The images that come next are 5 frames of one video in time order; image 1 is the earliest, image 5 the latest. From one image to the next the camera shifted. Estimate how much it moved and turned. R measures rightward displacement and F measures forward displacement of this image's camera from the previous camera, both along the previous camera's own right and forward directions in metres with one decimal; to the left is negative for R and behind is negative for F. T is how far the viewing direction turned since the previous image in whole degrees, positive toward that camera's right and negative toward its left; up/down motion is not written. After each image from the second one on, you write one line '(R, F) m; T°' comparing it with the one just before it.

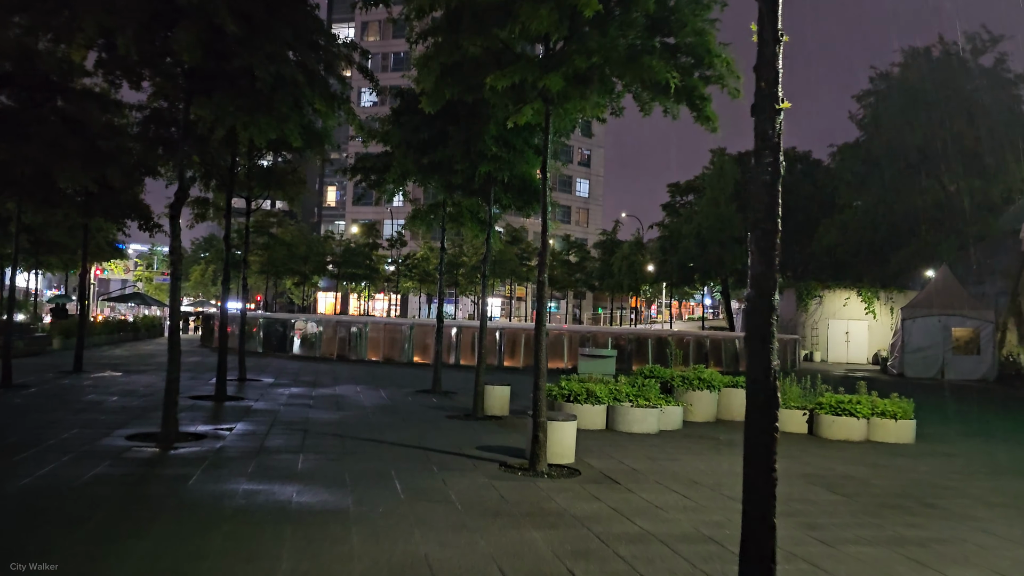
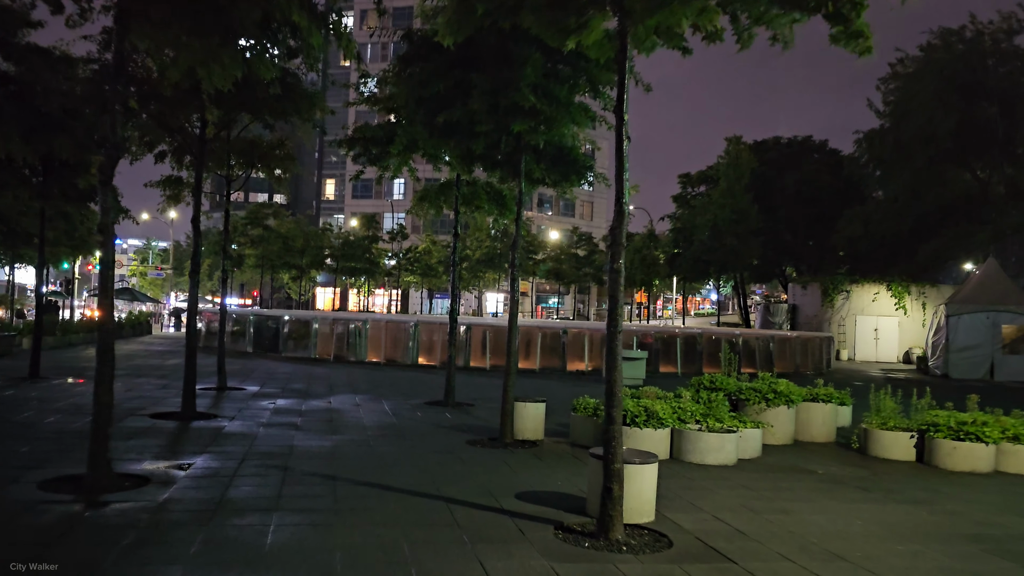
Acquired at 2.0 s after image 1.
(-0.5, +2.7) m; 0°
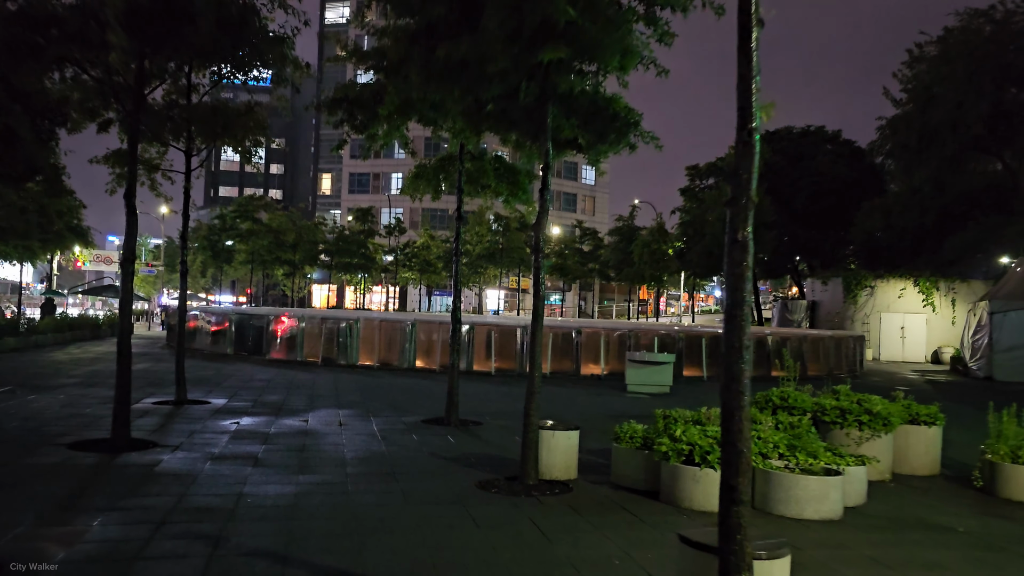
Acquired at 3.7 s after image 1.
(-0.3, +2.6) m; 0°
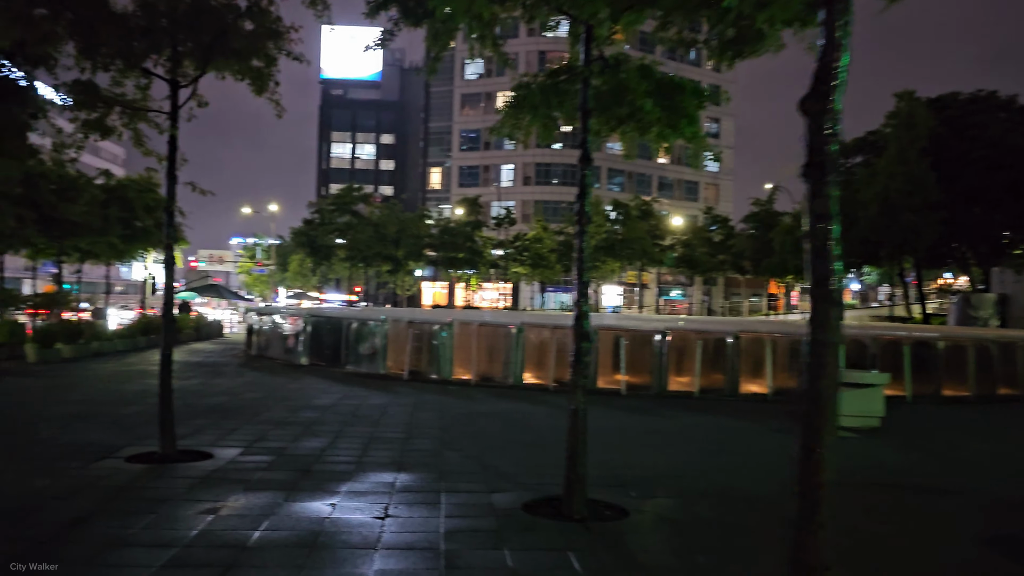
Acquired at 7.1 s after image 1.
(-0.5, +5.1) m; -8°
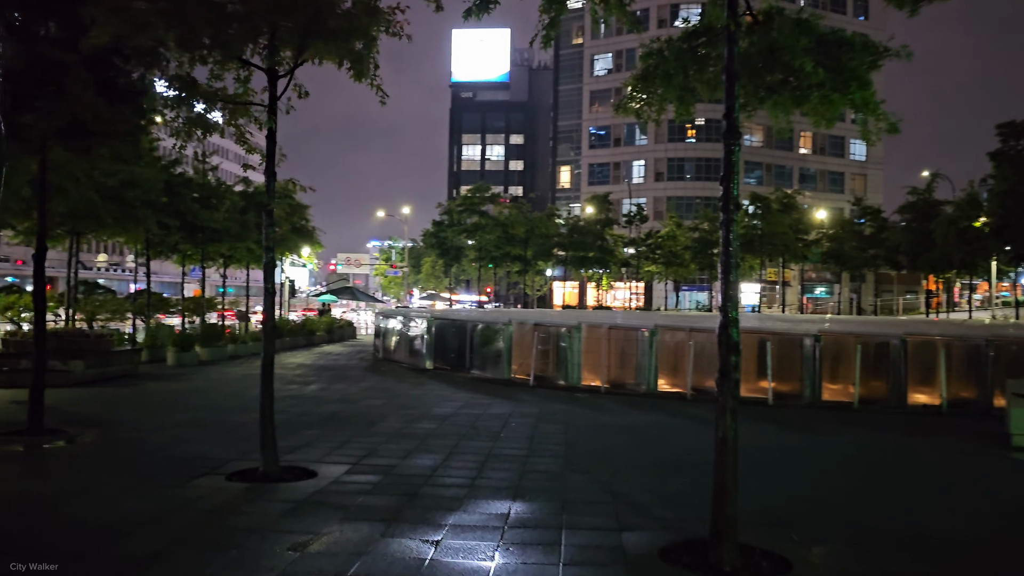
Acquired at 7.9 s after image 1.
(0.0, +1.2) m; -9°
